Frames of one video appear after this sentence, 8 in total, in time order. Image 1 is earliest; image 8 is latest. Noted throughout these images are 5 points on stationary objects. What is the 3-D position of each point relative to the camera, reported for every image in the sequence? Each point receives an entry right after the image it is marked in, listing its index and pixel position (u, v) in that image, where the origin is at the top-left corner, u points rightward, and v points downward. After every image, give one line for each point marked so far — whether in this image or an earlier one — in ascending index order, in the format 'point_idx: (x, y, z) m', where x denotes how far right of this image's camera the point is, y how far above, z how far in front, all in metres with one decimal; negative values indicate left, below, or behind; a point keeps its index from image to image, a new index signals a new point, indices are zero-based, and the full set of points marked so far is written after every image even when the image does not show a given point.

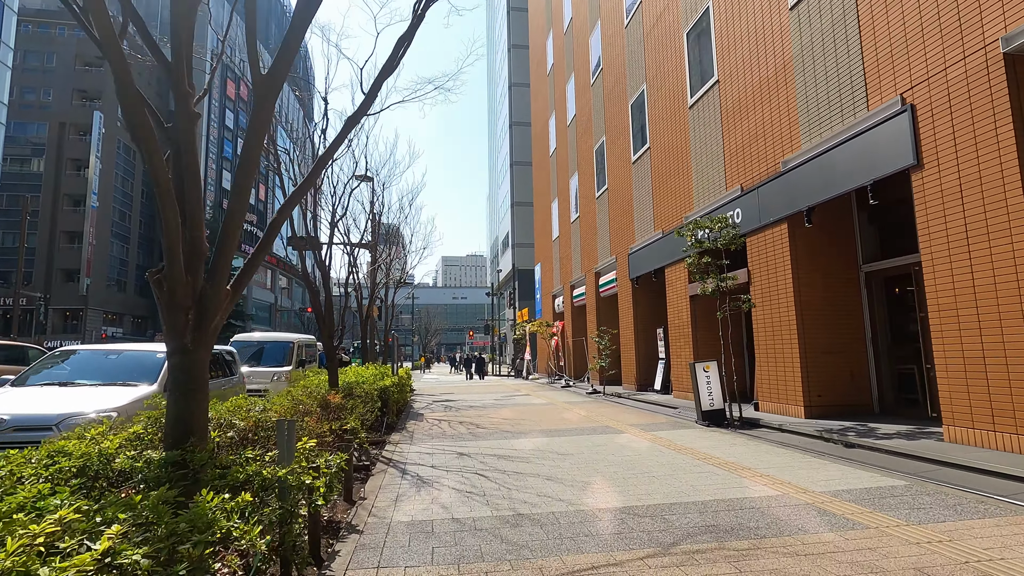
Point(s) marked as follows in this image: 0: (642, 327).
0: (+4.0, -1.2, +16.3) m
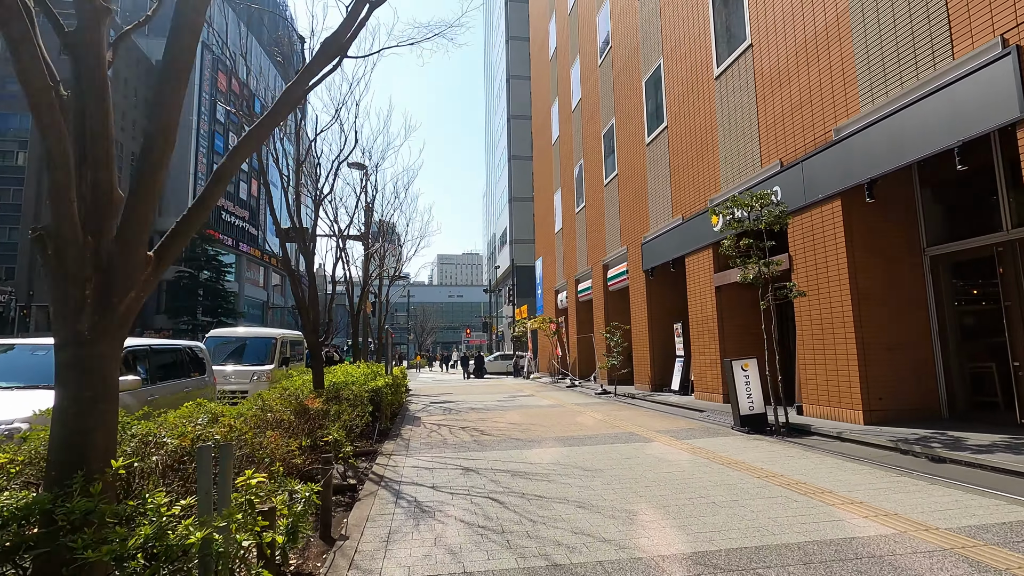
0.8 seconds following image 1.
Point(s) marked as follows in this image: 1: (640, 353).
0: (+4.1, -1.0, +15.0) m
1: (+3.7, -1.9, +15.4) m
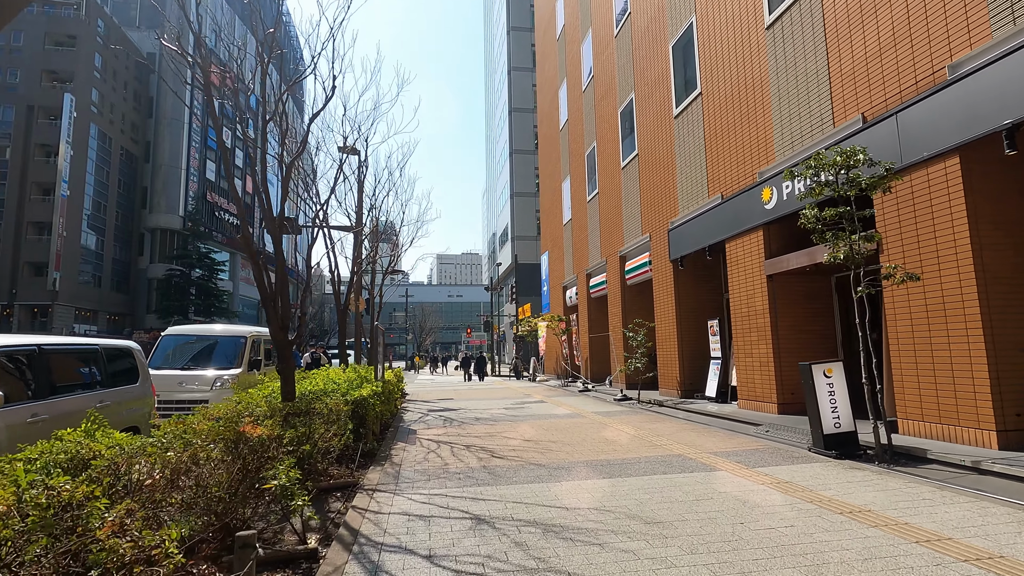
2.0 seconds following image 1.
0: (+4.3, -0.8, +13.2) m
1: (+4.0, -1.7, +13.6) m
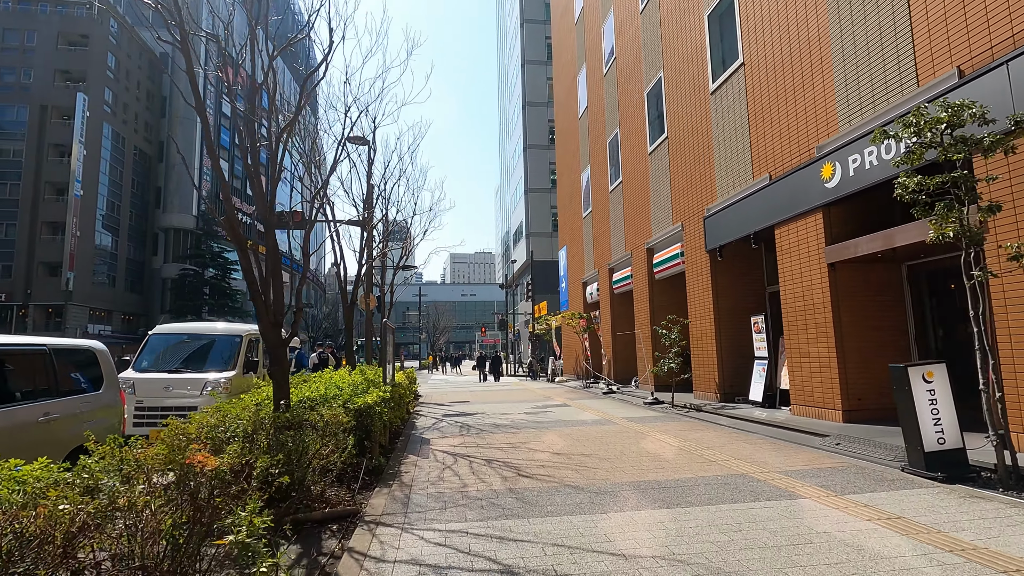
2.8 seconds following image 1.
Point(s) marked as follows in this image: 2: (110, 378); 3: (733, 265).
0: (+4.8, -0.6, +12.0) m
1: (+4.5, -1.5, +12.4) m
2: (-4.6, -1.0, +6.1) m
3: (+5.0, +0.5, +12.2) m
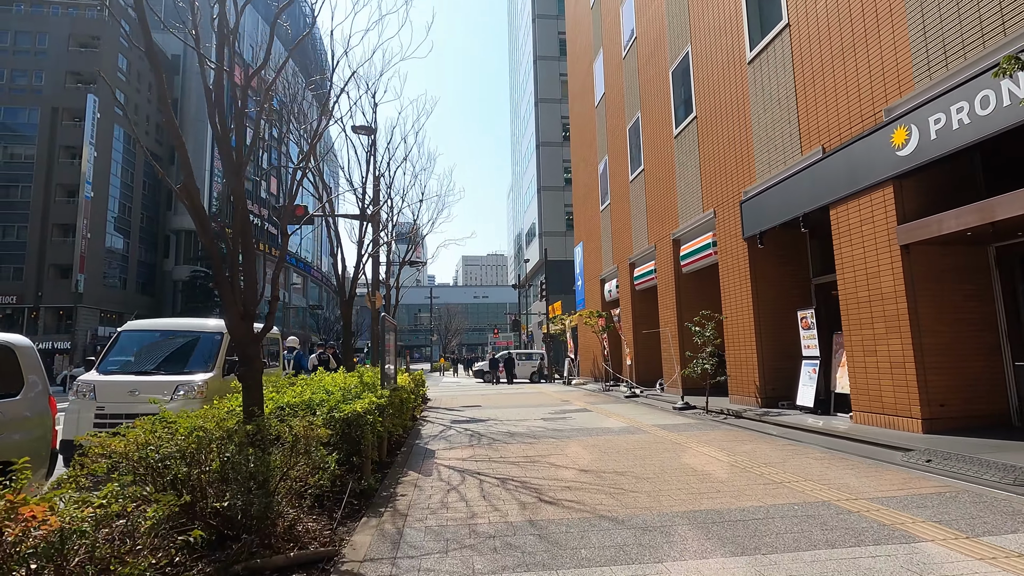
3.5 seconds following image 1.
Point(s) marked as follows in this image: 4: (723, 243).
0: (+5.1, -0.4, +10.7) m
1: (+4.8, -1.4, +11.1) m
2: (-4.4, -0.9, +5.1) m
3: (+5.3, +0.7, +10.9) m
4: (+4.7, +1.0, +12.0) m
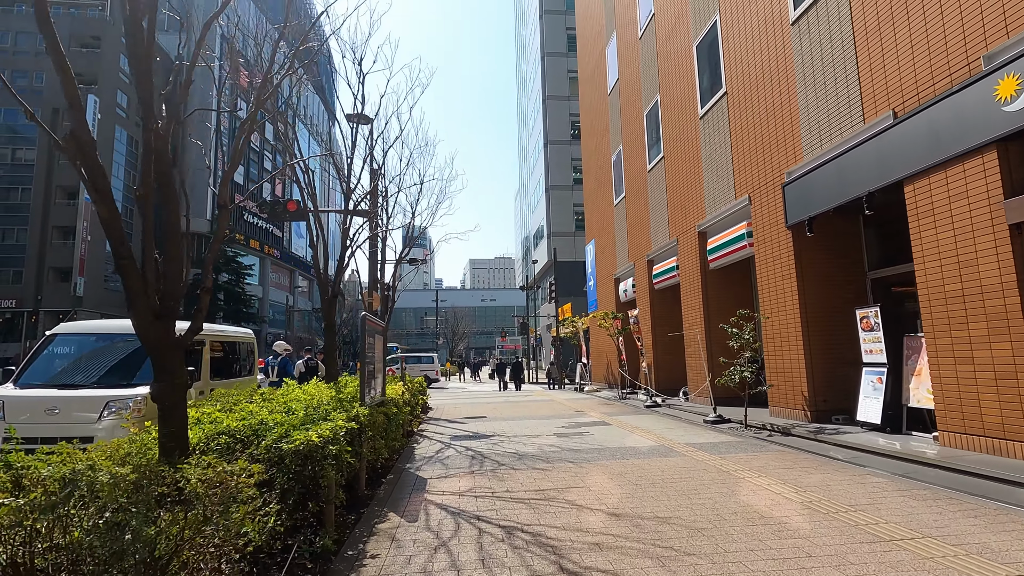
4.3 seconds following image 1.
0: (+5.3, -0.3, +9.2) m
1: (+5.0, -1.3, +9.6) m
2: (-4.3, -0.8, +3.7) m
3: (+5.5, +0.8, +9.4) m
4: (+4.9, +1.1, +10.5) m
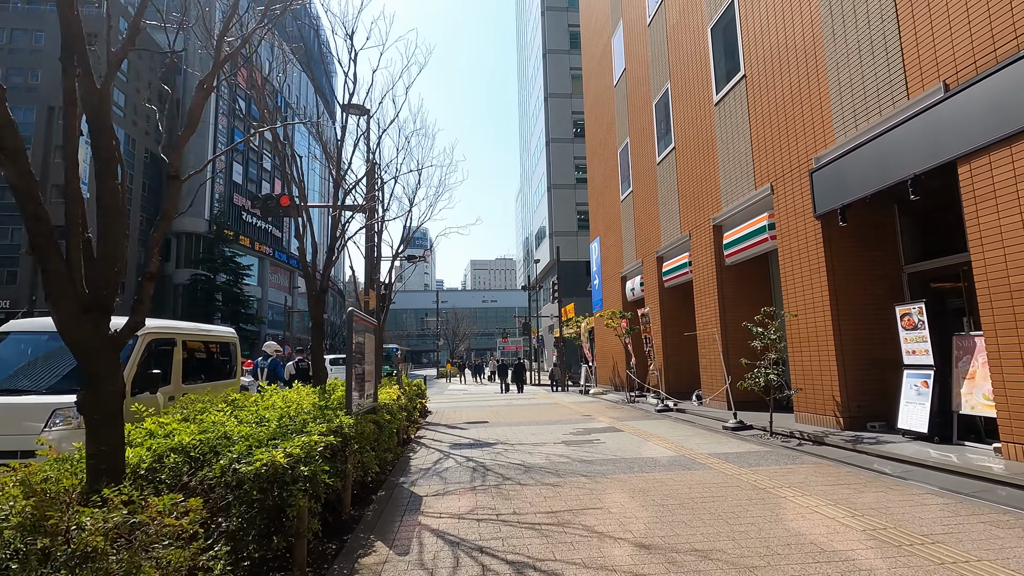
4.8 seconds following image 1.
0: (+5.4, -0.3, +8.4) m
1: (+5.0, -1.2, +8.9) m
2: (-4.2, -0.7, +3.0) m
3: (+5.6, +0.9, +8.6) m
4: (+5.0, +1.2, +9.8) m
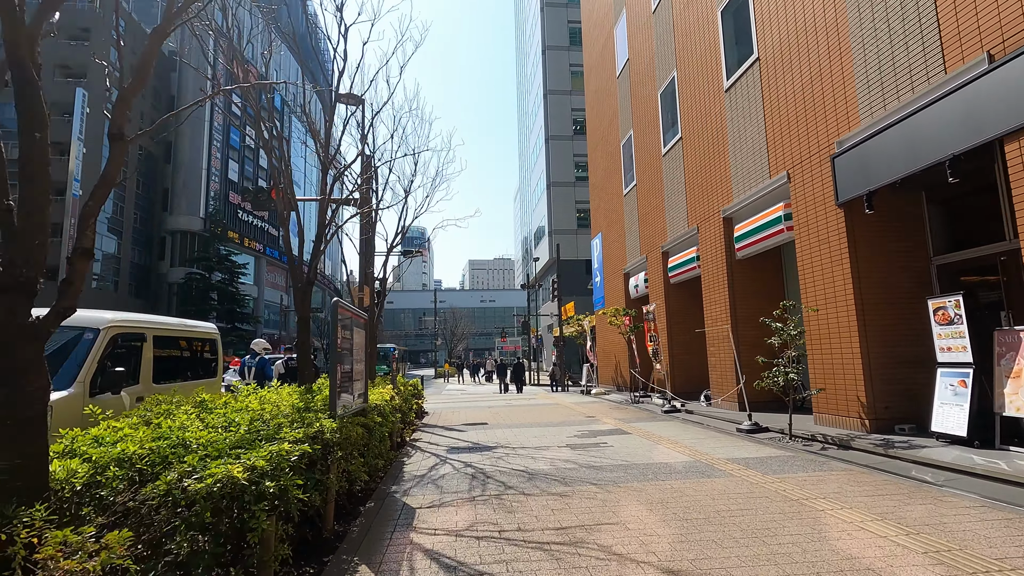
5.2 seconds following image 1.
0: (+5.4, -0.2, +7.9) m
1: (+5.1, -1.1, +8.3) m
2: (-4.2, -0.6, +2.4) m
3: (+5.6, +1.0, +8.0) m
4: (+5.0, +1.3, +9.2) m
